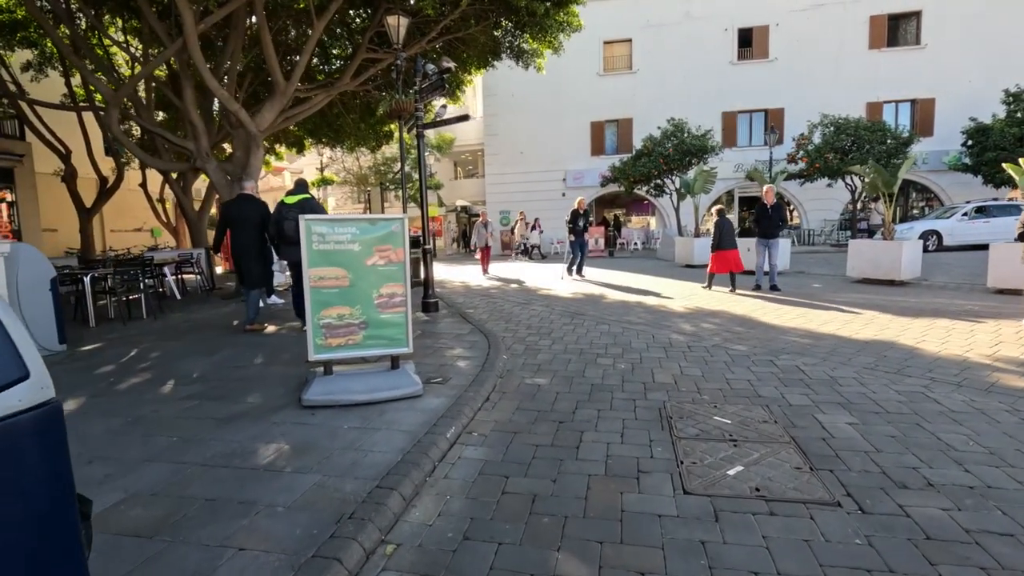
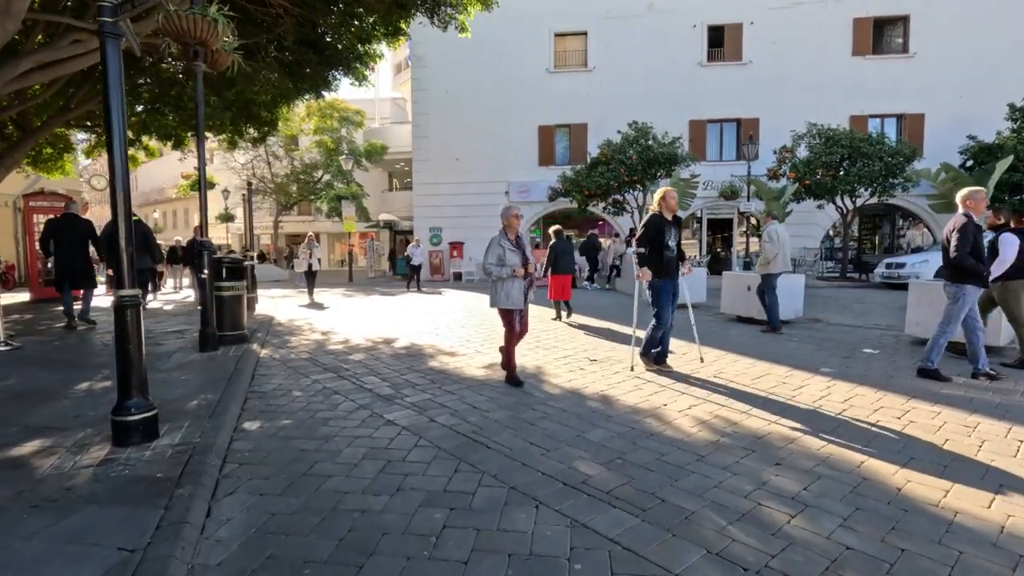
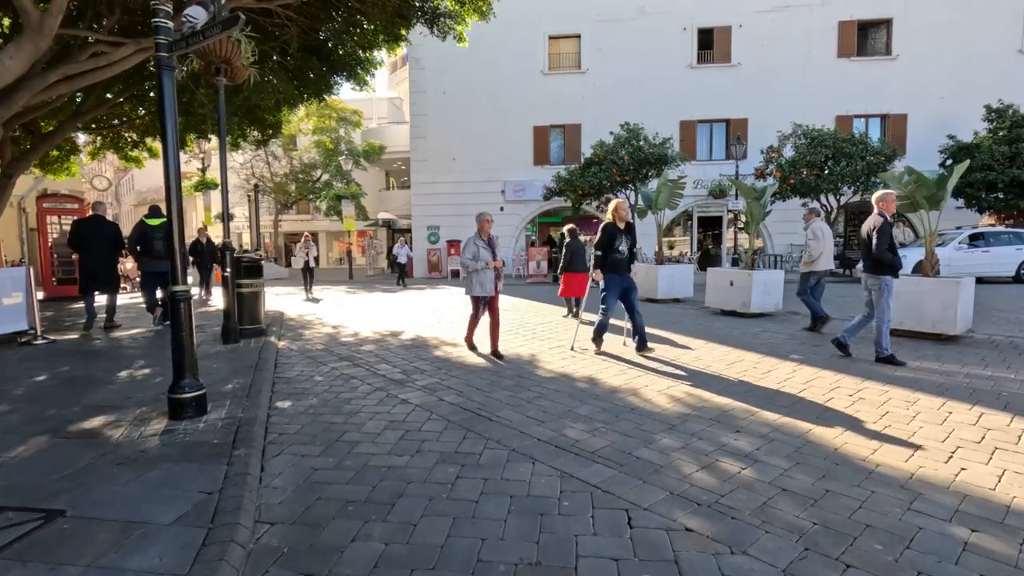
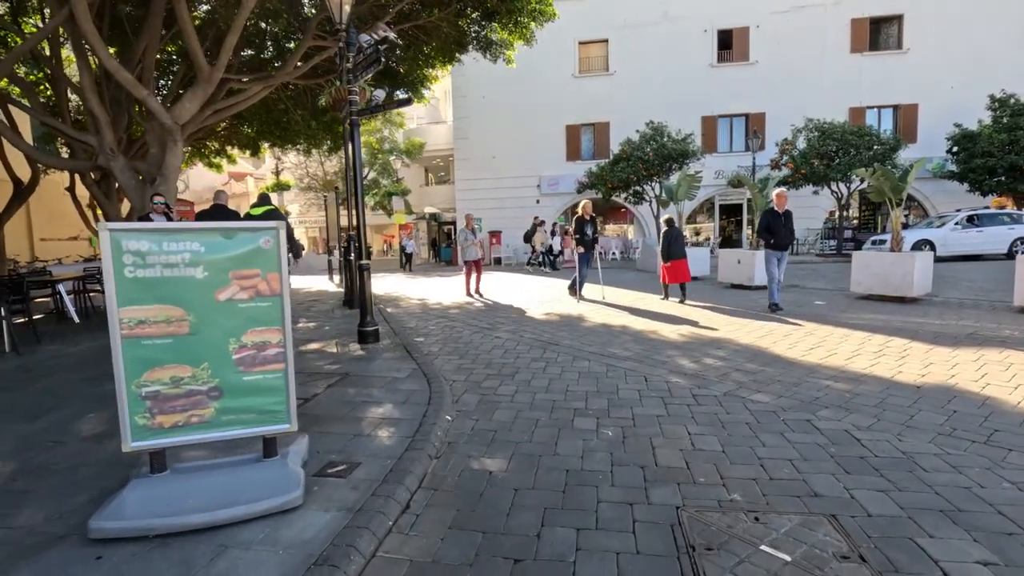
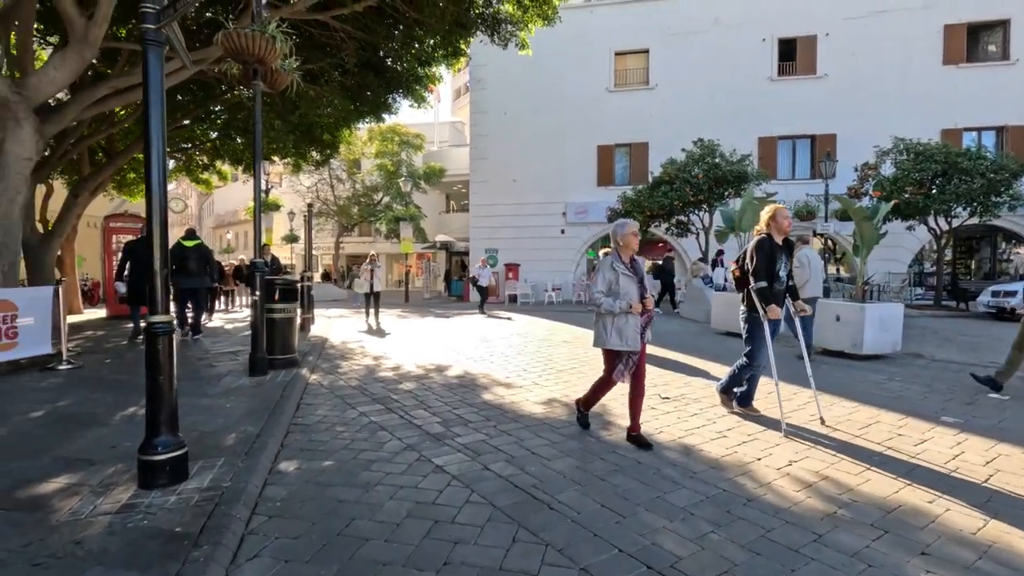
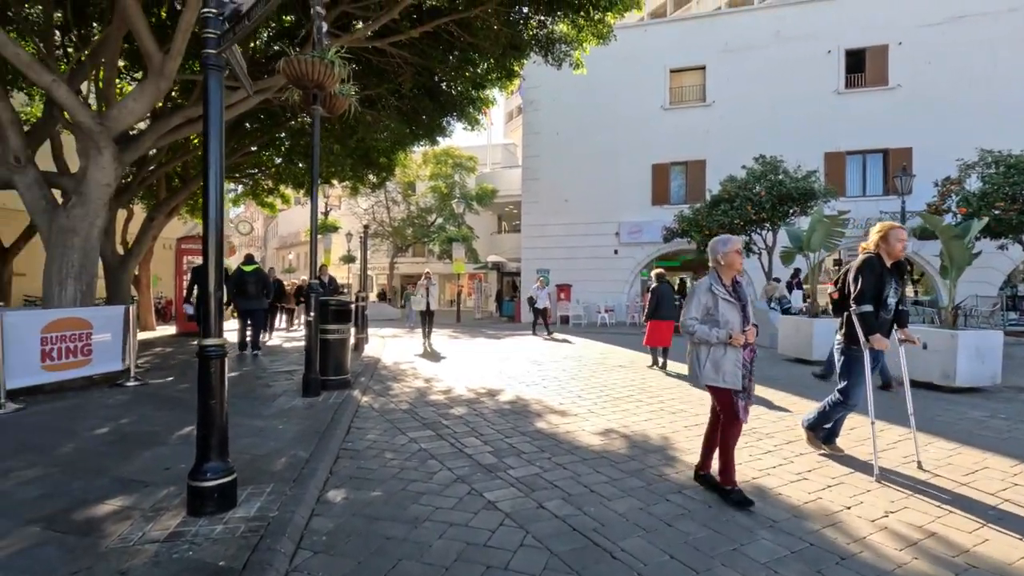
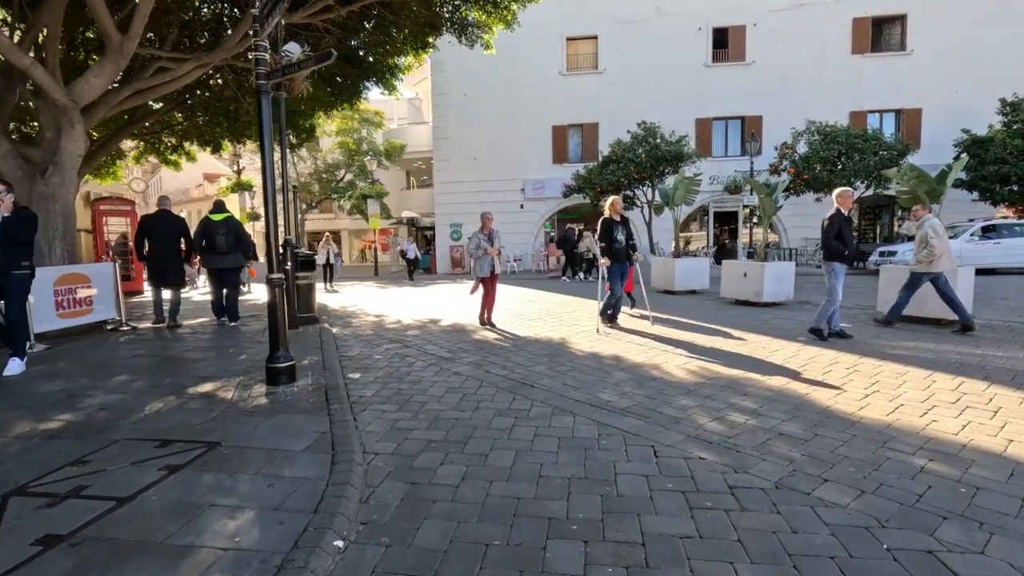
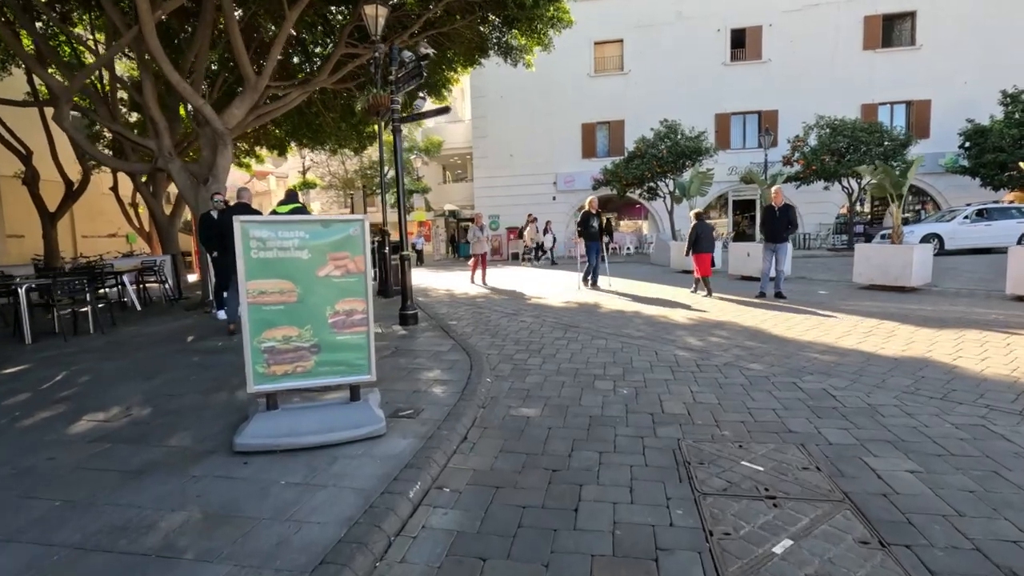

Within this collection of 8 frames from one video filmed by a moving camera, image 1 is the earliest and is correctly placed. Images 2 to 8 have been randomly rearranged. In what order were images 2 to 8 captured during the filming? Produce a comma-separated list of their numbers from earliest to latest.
8, 4, 7, 3, 2, 5, 6
